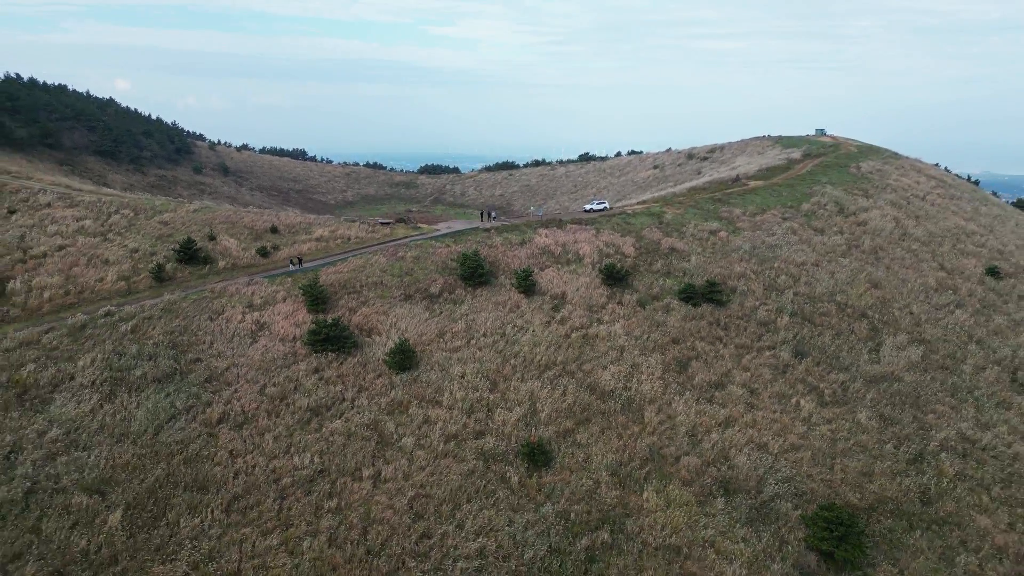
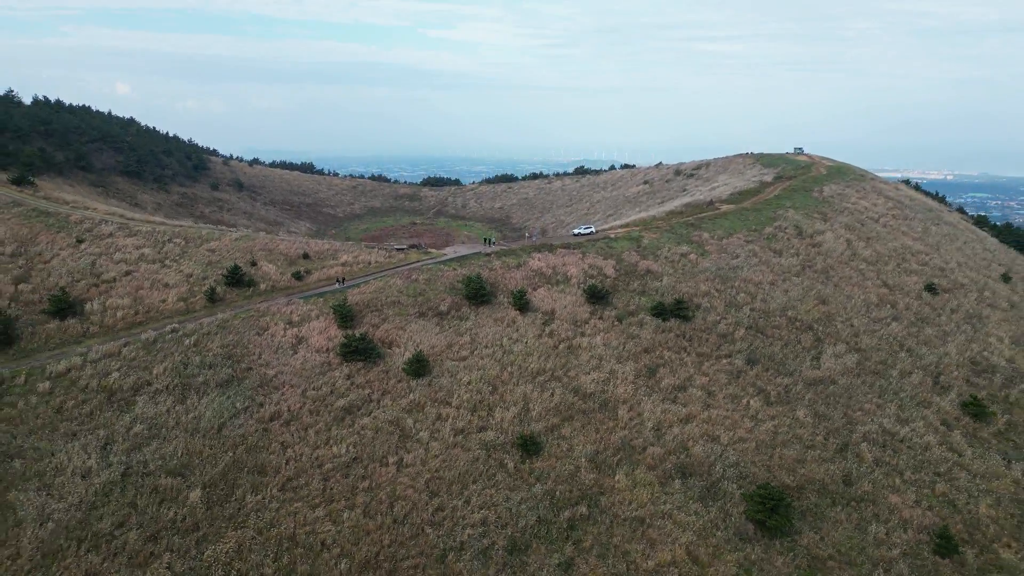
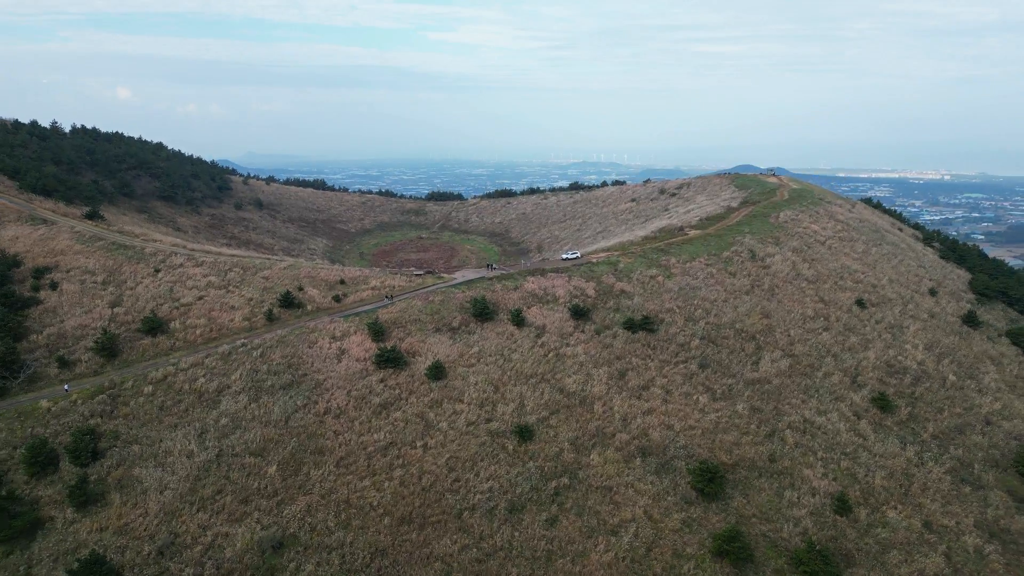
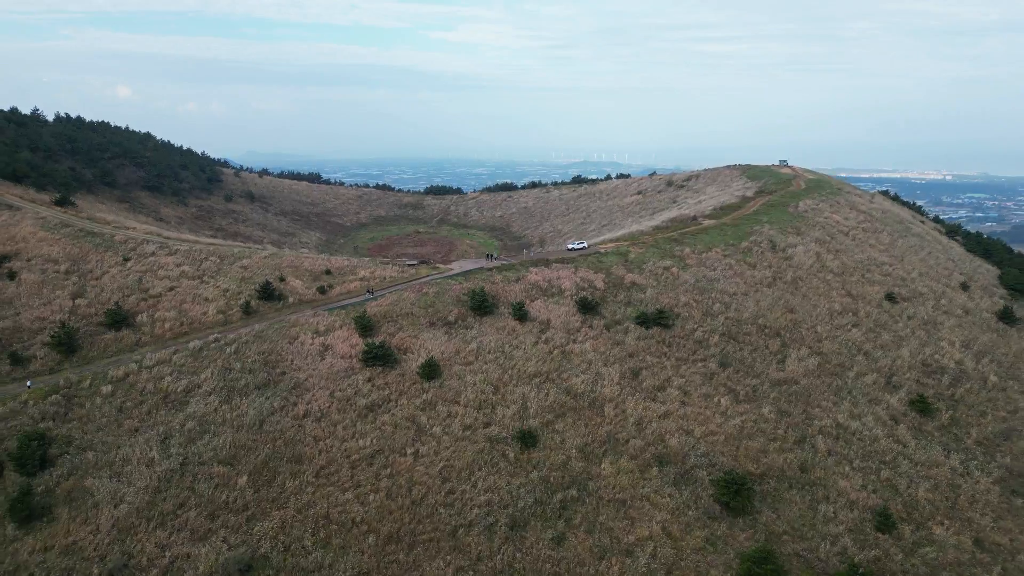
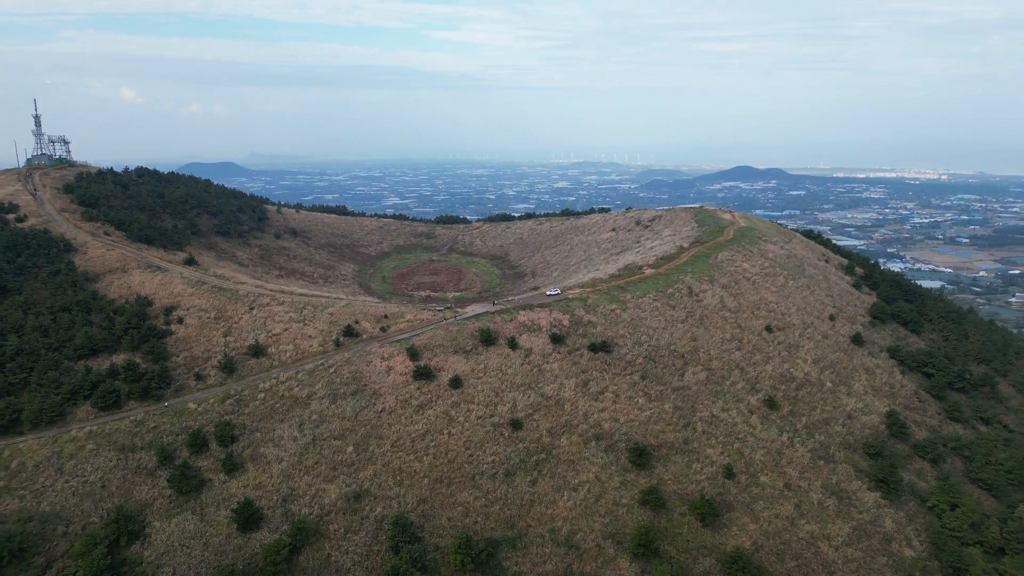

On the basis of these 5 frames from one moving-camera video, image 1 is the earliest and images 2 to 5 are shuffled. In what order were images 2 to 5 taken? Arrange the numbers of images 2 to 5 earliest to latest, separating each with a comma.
2, 4, 3, 5
